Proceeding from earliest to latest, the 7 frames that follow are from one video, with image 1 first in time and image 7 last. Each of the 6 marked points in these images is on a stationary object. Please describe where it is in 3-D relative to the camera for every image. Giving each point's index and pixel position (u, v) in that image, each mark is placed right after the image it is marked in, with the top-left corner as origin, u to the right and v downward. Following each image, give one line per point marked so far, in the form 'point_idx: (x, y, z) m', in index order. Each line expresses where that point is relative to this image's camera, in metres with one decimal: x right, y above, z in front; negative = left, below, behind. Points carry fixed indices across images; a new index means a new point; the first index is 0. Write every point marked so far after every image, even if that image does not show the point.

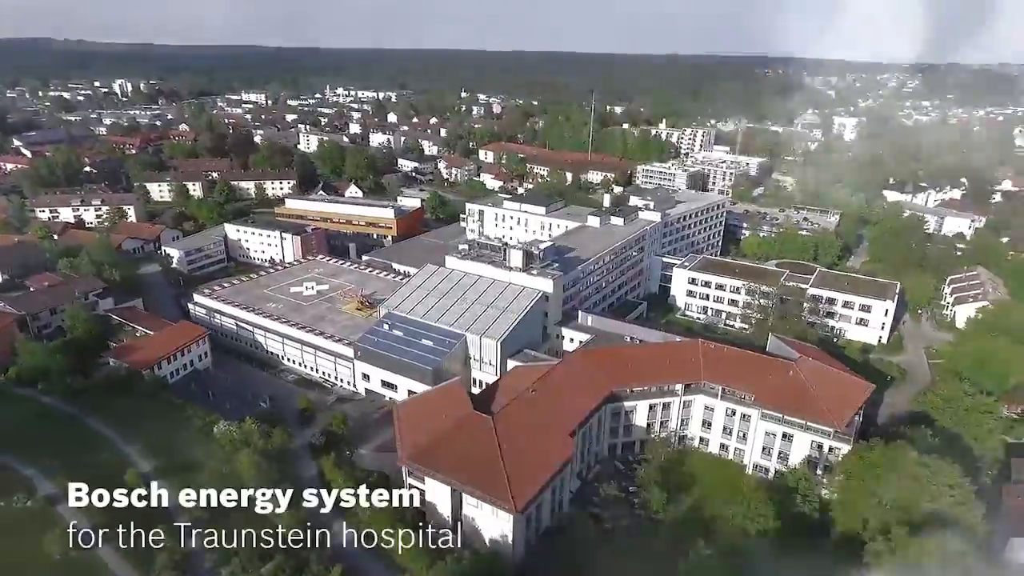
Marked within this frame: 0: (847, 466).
0: (+8.4, -4.2, +15.4) m
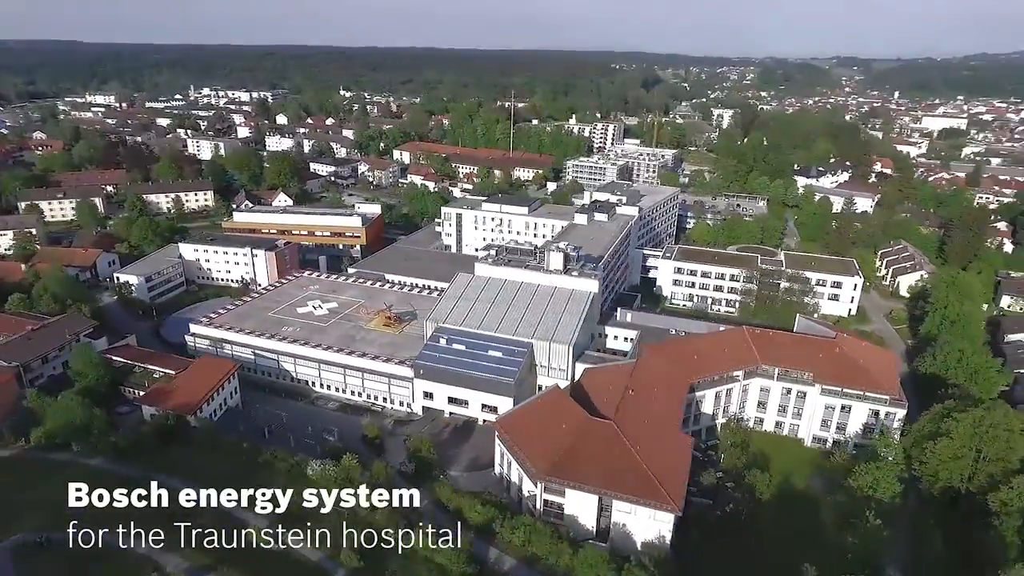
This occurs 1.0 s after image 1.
0: (+12.0, -3.7, +17.3) m
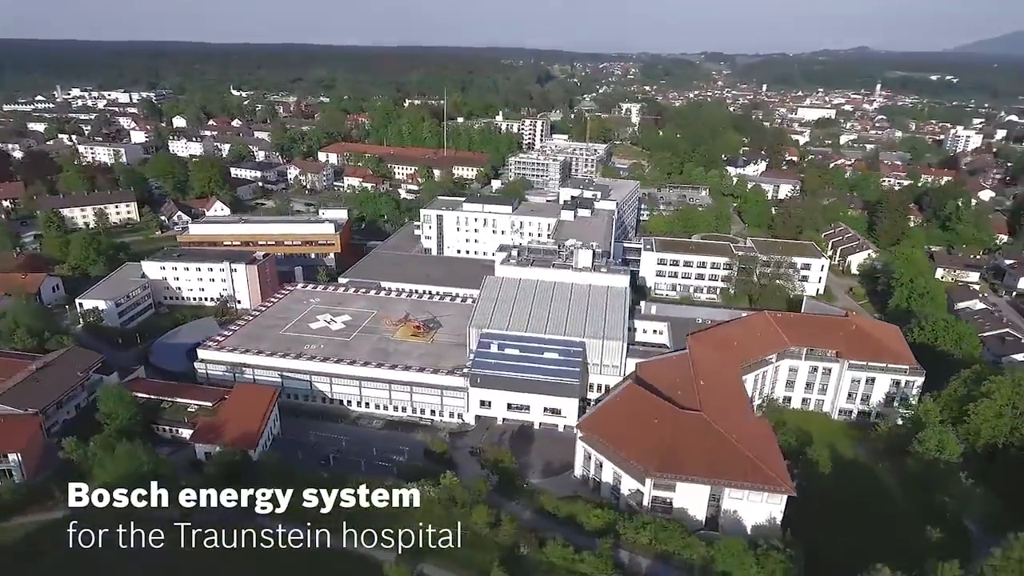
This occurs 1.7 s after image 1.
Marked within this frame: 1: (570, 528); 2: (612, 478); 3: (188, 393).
0: (+14.4, -3.0, +19.2) m
1: (+1.6, -6.1, +16.0) m
2: (+2.9, -5.4, +17.9) m
3: (-9.8, -3.2, +19.4) m
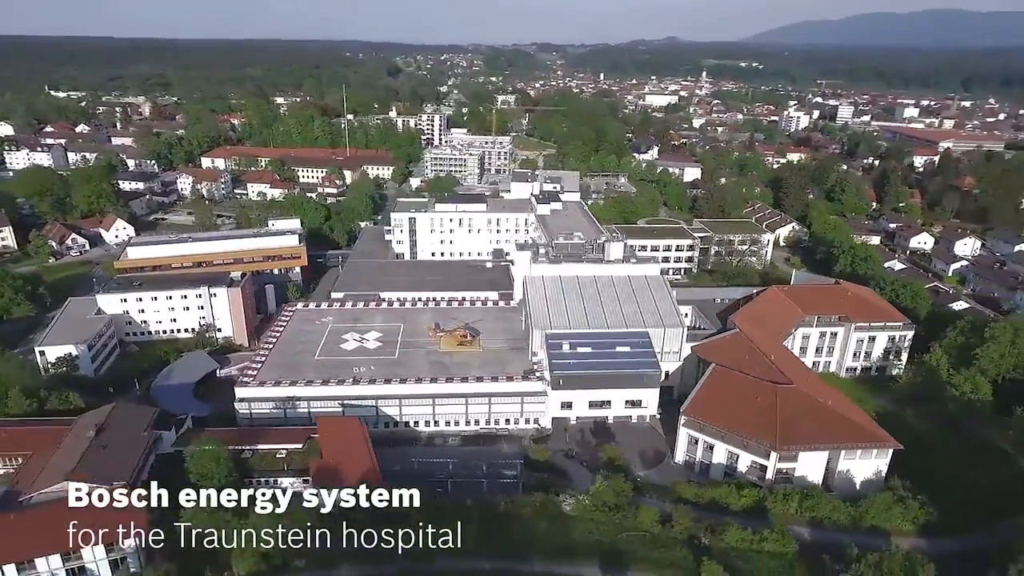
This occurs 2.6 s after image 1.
0: (+17.0, -1.6, +22.6) m
1: (+5.5, -5.9, +16.6) m
2: (+6.3, -5.0, +18.8) m
3: (-6.5, -4.0, +17.3) m
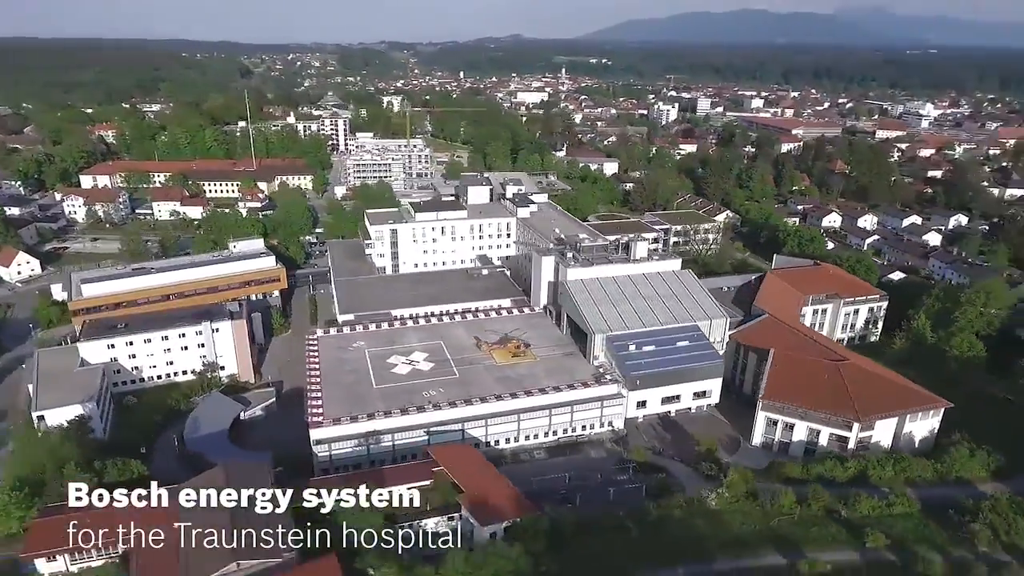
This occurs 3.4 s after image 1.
0: (+18.6, -0.4, +26.1) m
1: (+9.0, -5.6, +17.9) m
2: (+9.3, -4.7, +20.2) m
3: (-3.0, -4.8, +16.1) m
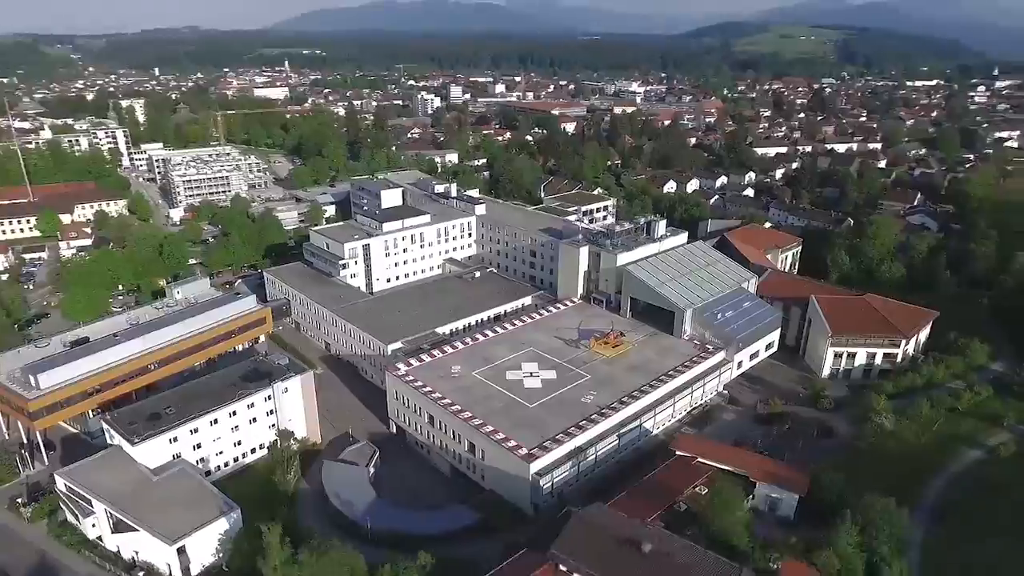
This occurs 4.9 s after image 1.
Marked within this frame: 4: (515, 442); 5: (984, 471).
0: (+18.9, +2.9, +33.3) m
1: (+14.3, -3.6, +22.3) m
2: (+13.5, -2.8, +24.4) m
3: (+4.0, -4.8, +15.8) m
4: (0.0, -4.3, +17.8) m
5: (+12.9, -5.0, +17.4) m
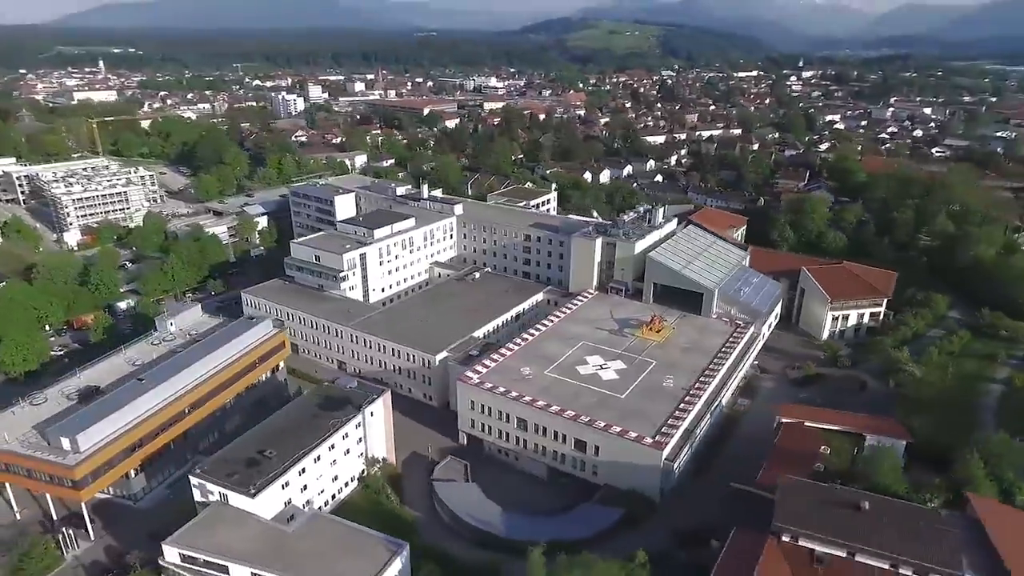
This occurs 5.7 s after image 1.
0: (+17.6, +4.7, +37.2) m
1: (+16.1, -2.2, +25.6) m
2: (+14.8, -1.4, +27.5) m
3: (+7.7, -4.2, +17.0) m
4: (+3.4, -4.1, +18.0) m
5: (+16.0, -3.6, +20.5) m
